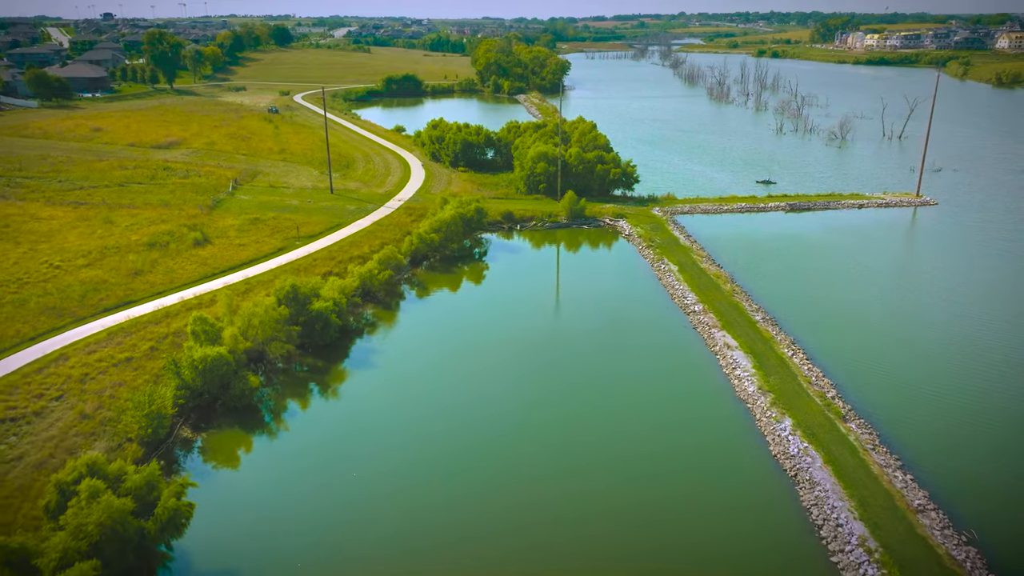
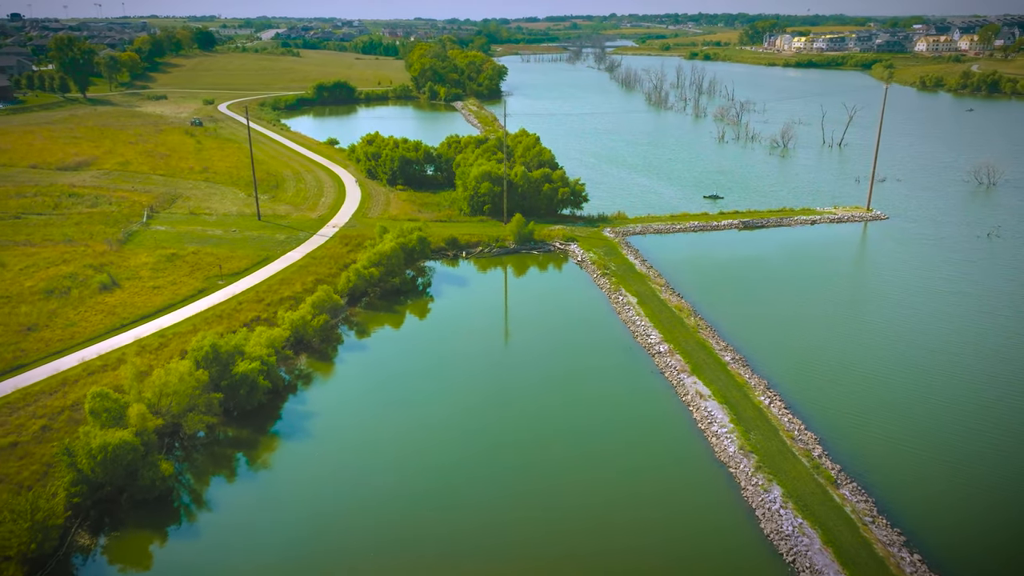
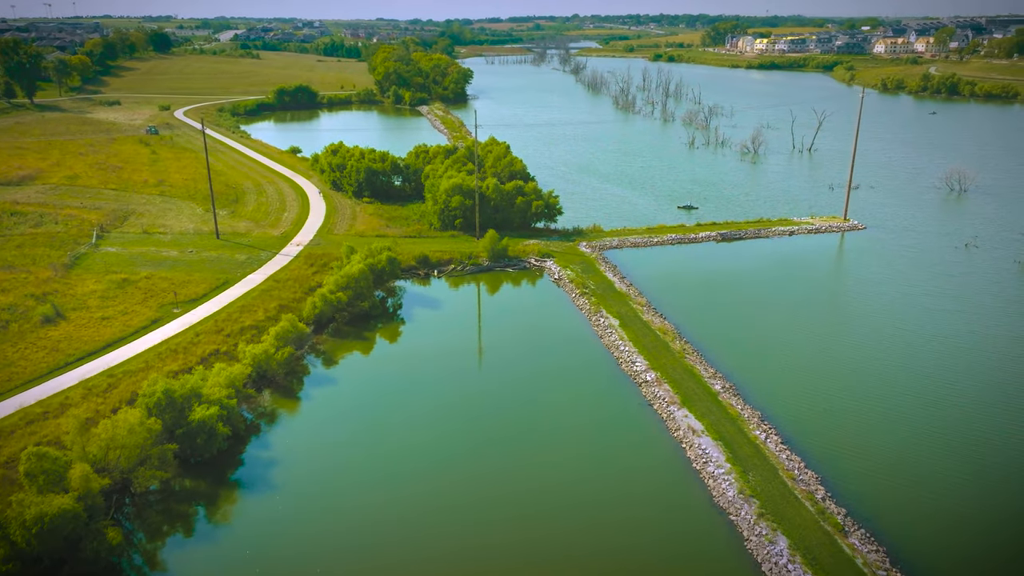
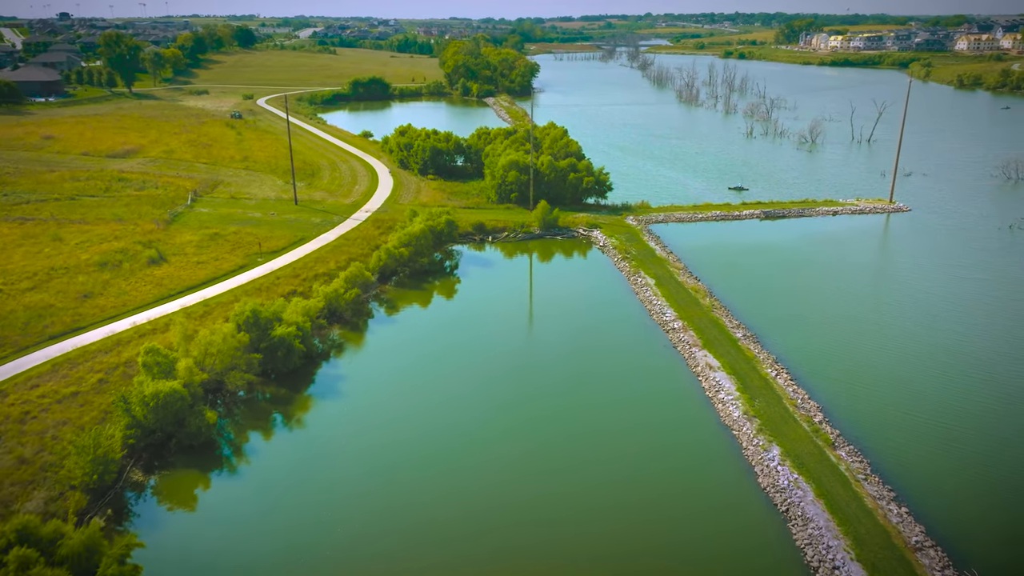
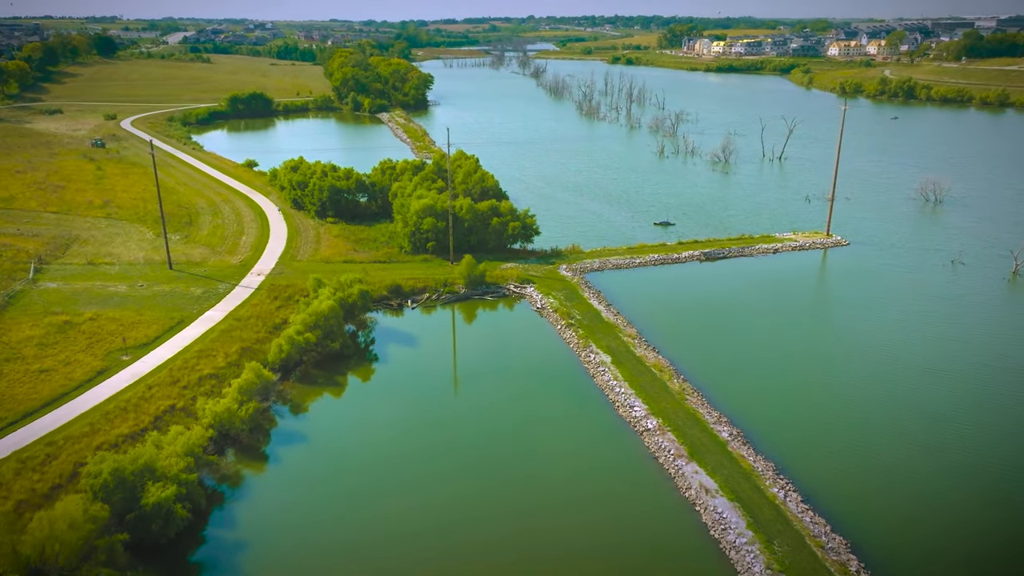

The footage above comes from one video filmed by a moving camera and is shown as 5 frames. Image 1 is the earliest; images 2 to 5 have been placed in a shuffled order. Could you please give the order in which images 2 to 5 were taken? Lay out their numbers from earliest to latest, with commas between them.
4, 2, 3, 5
